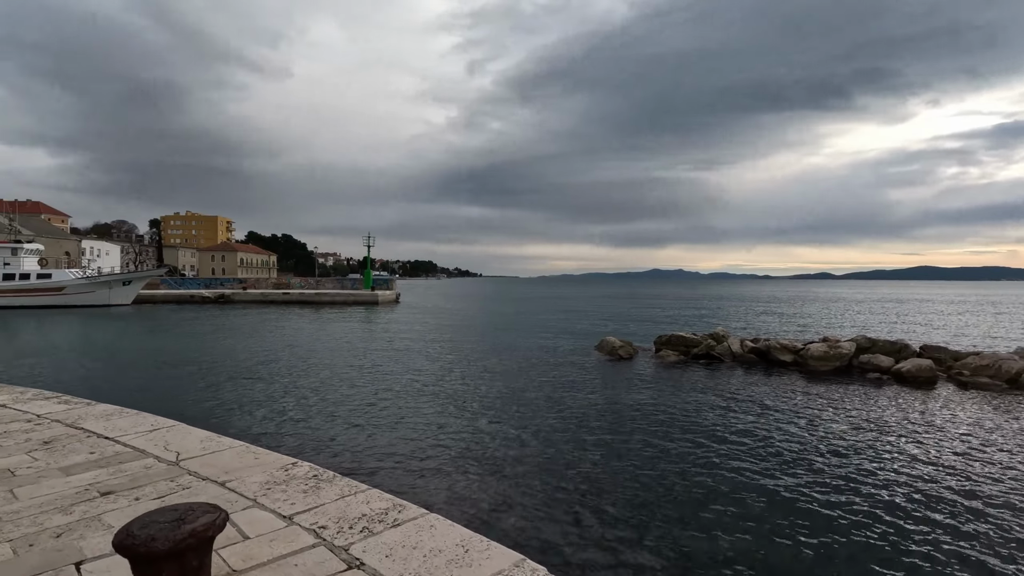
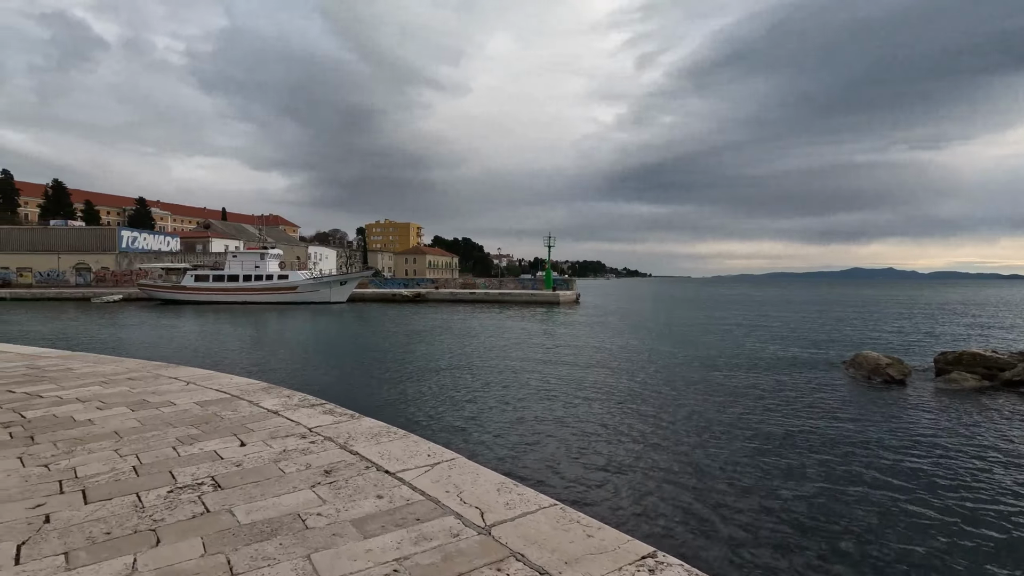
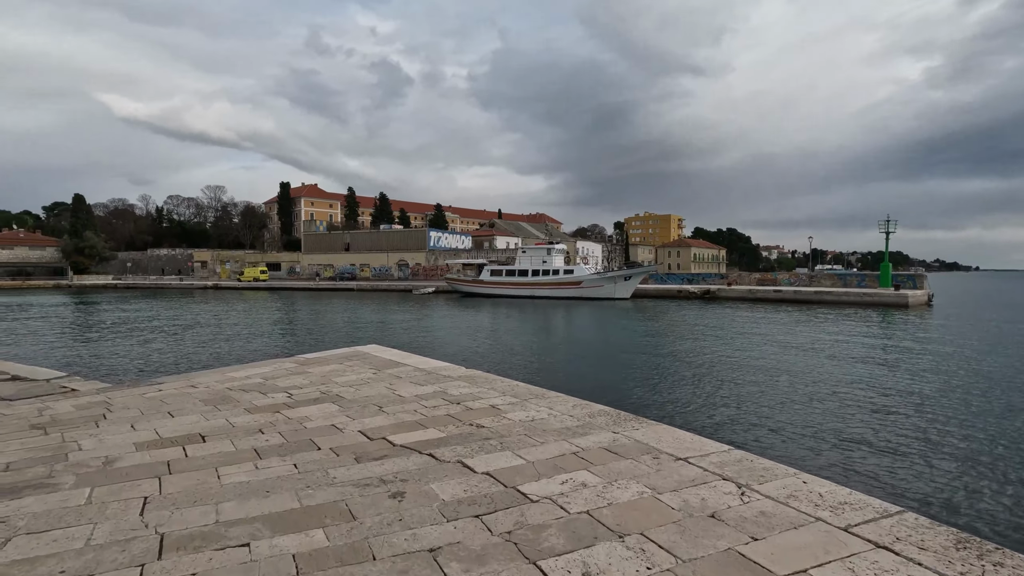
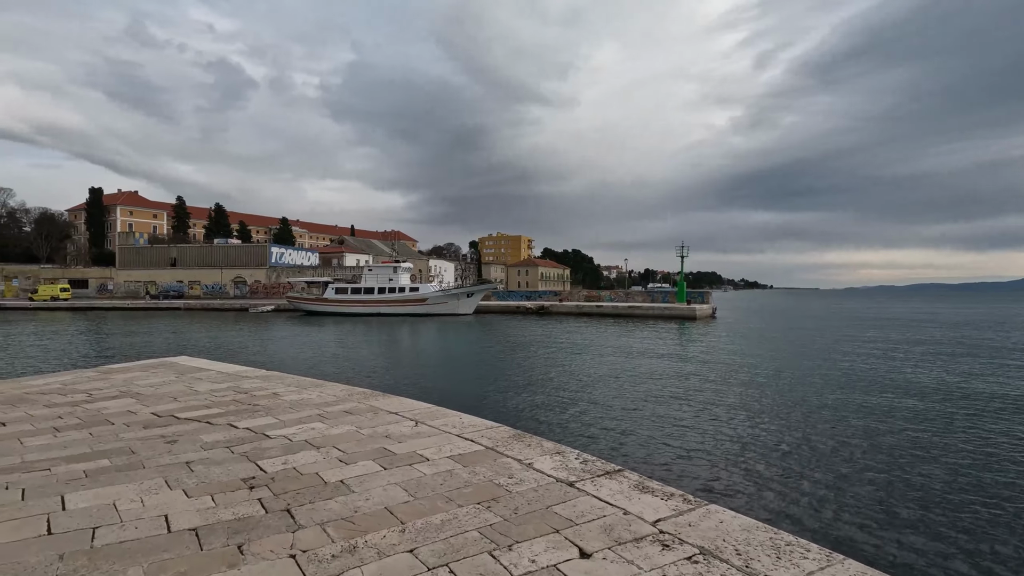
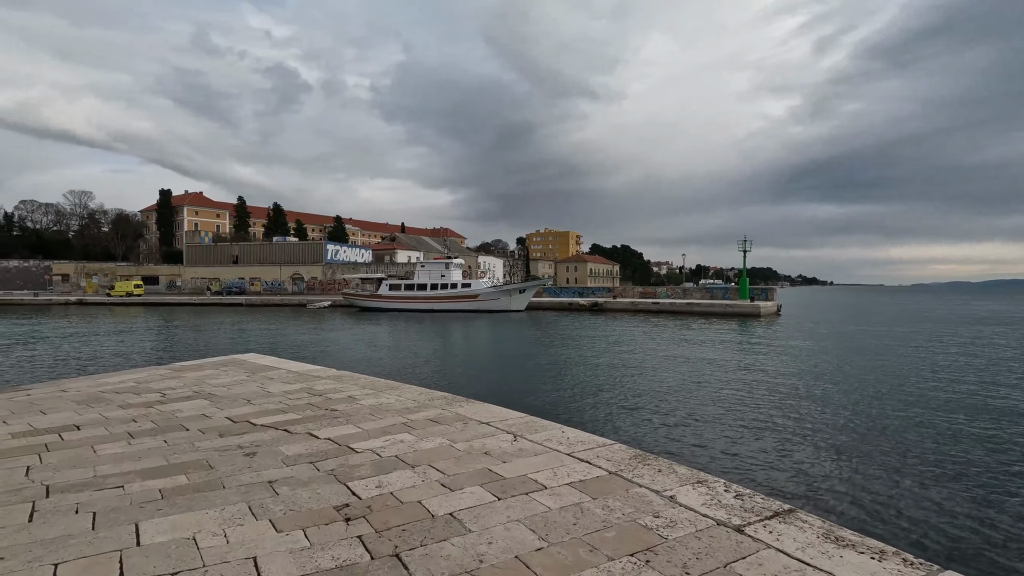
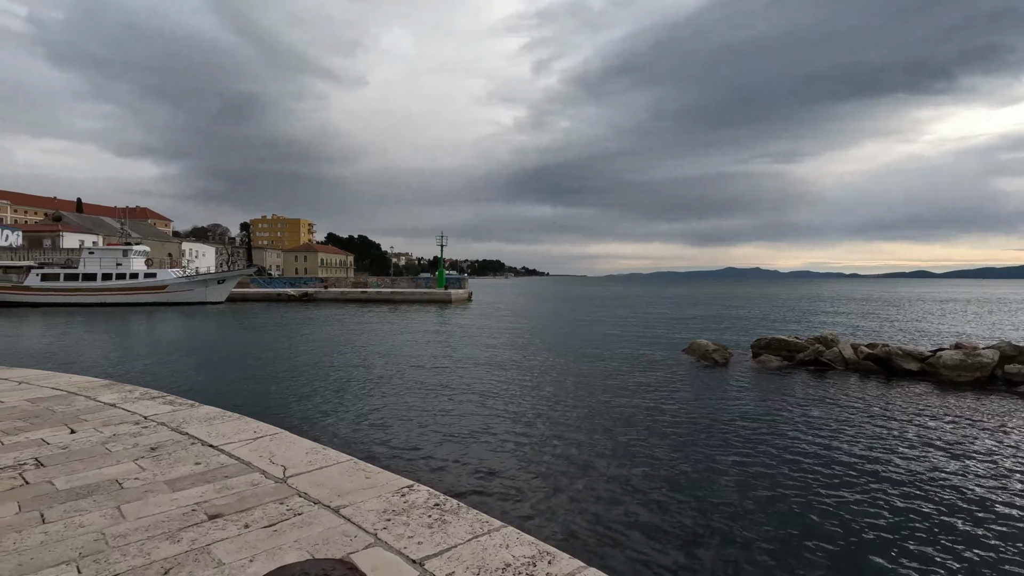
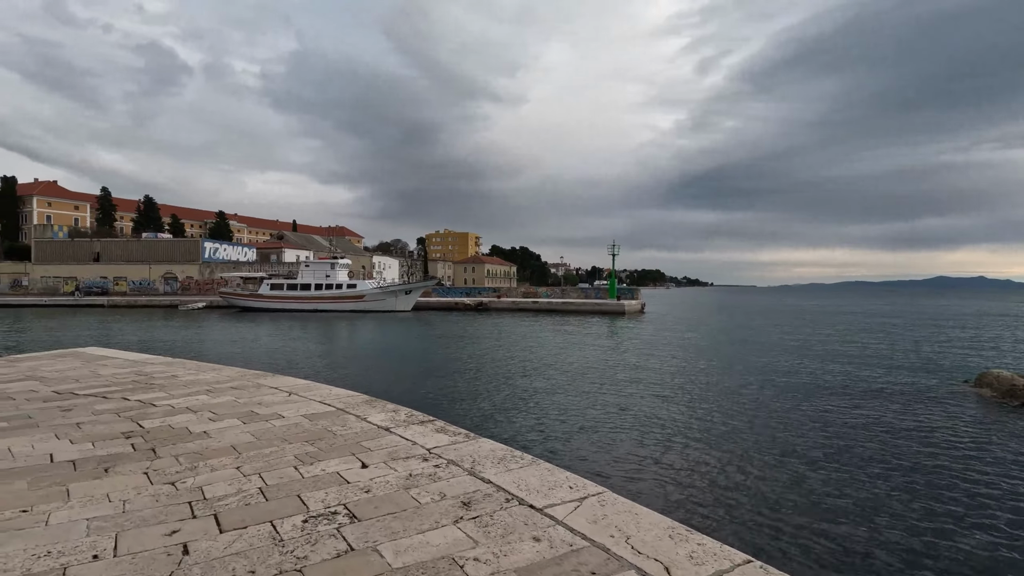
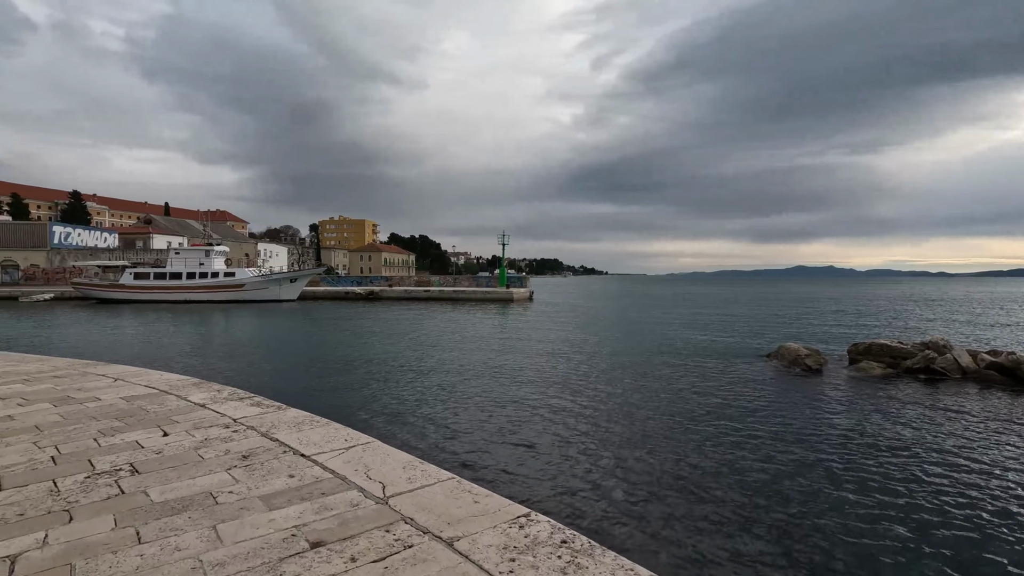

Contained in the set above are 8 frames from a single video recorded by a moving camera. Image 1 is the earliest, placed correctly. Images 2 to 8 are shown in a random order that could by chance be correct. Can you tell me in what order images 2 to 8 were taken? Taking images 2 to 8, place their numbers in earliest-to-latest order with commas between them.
6, 8, 2, 7, 4, 5, 3
